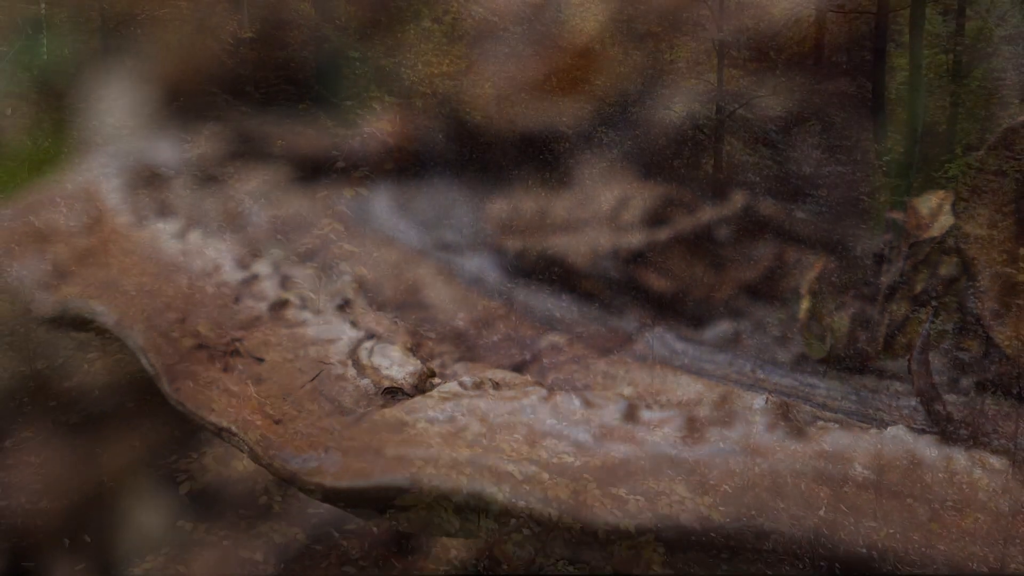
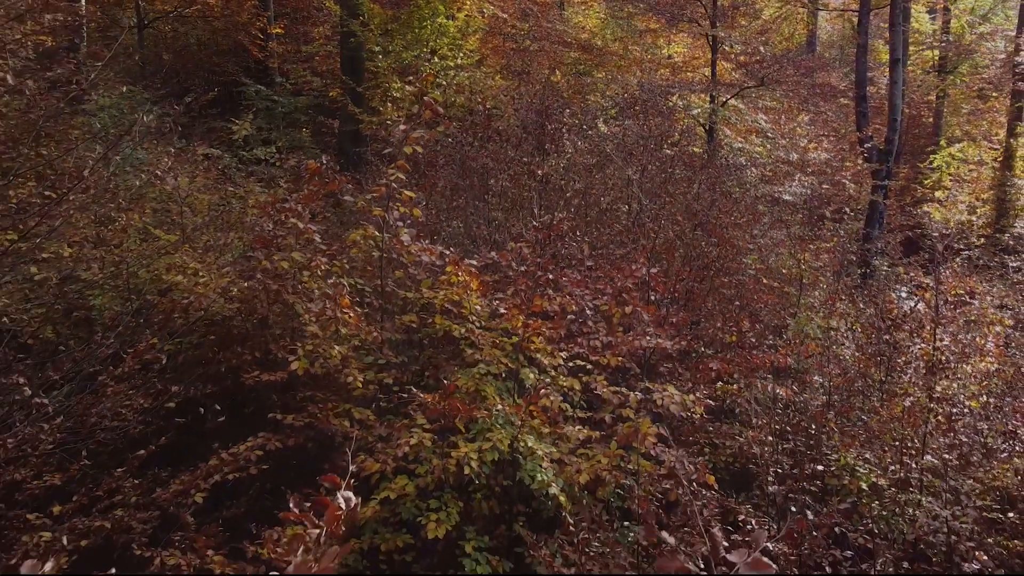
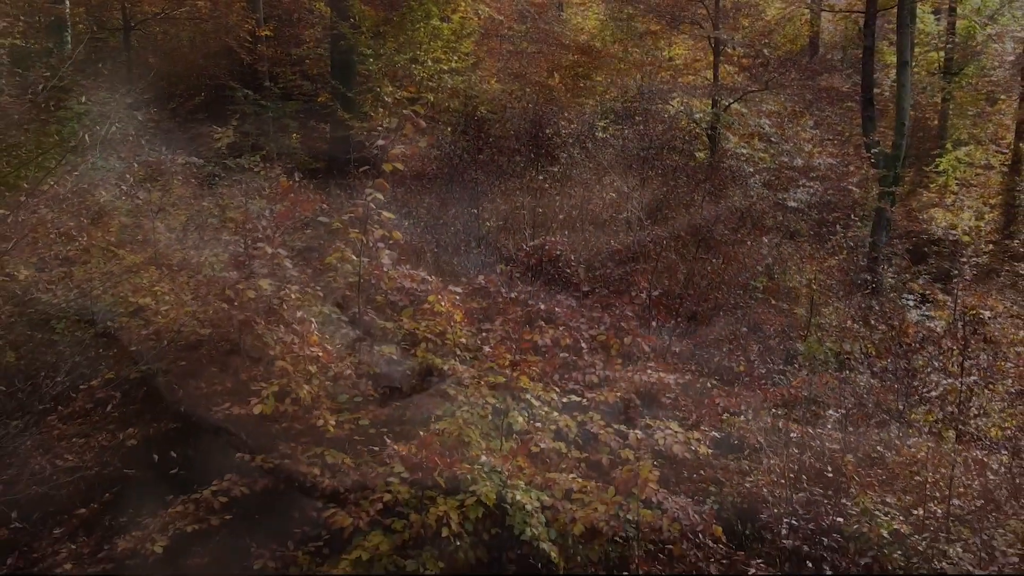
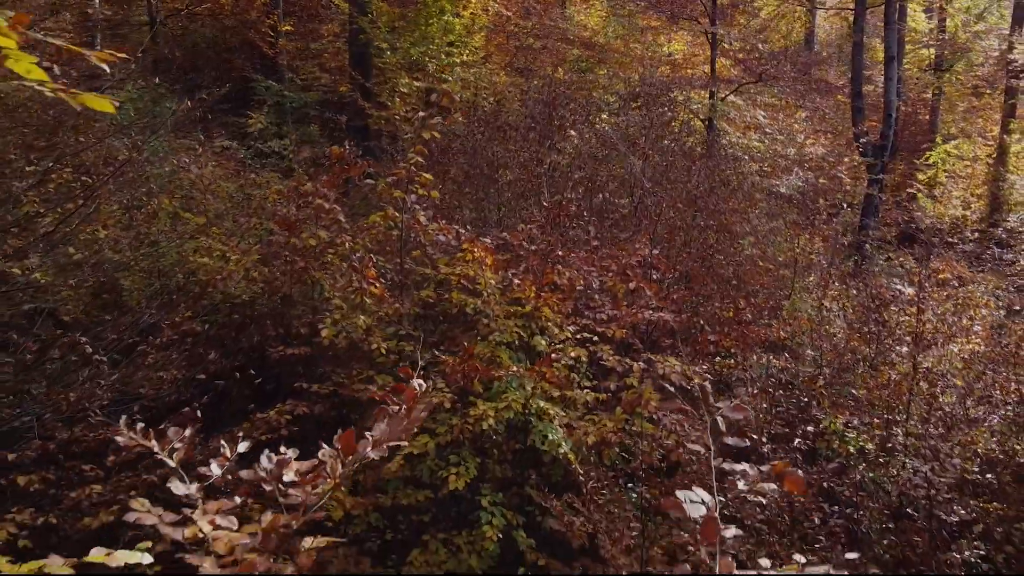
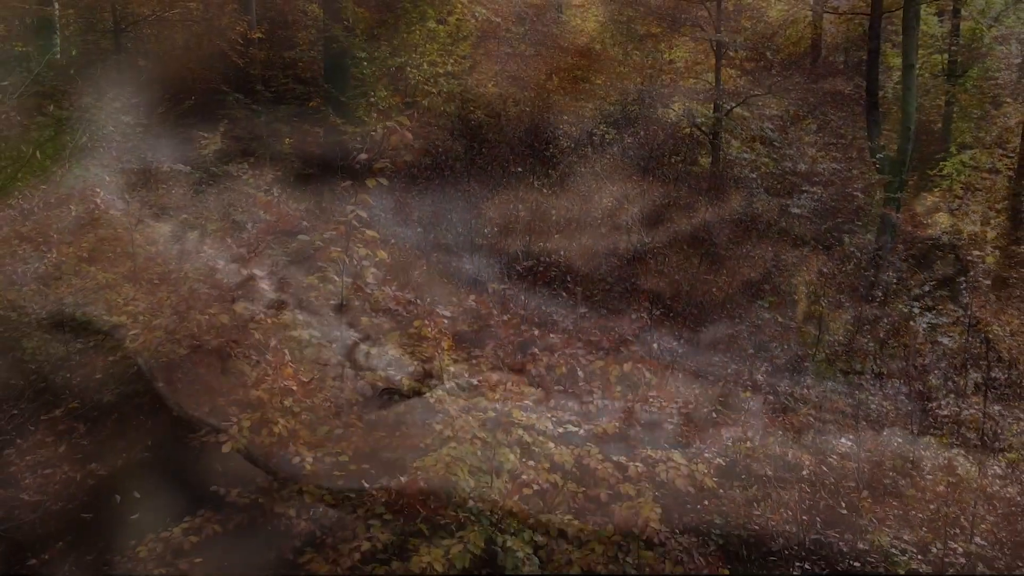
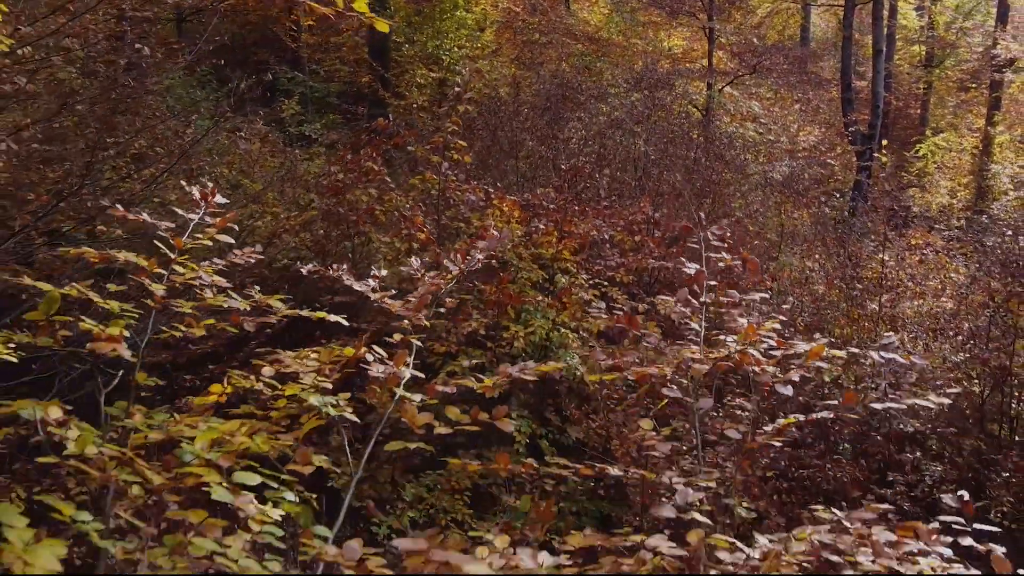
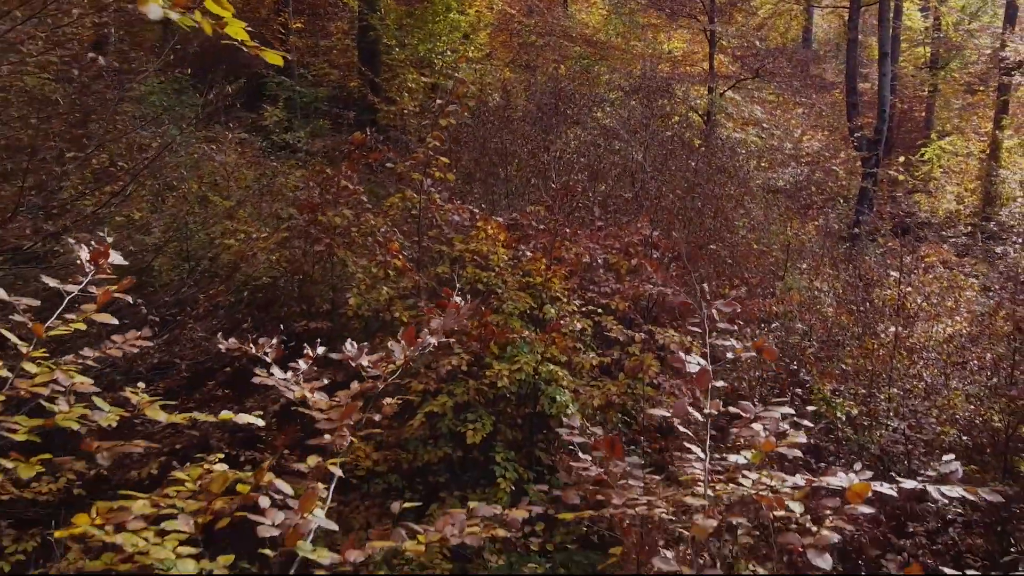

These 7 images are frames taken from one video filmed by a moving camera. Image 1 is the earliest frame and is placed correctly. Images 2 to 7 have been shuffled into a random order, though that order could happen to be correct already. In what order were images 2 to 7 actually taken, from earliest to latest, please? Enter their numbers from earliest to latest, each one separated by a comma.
5, 3, 2, 4, 7, 6
